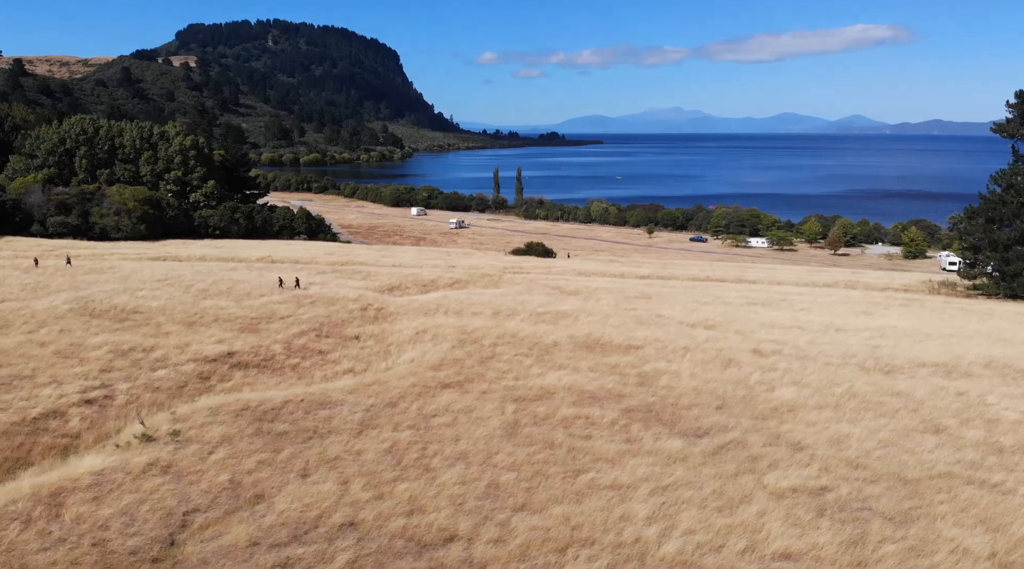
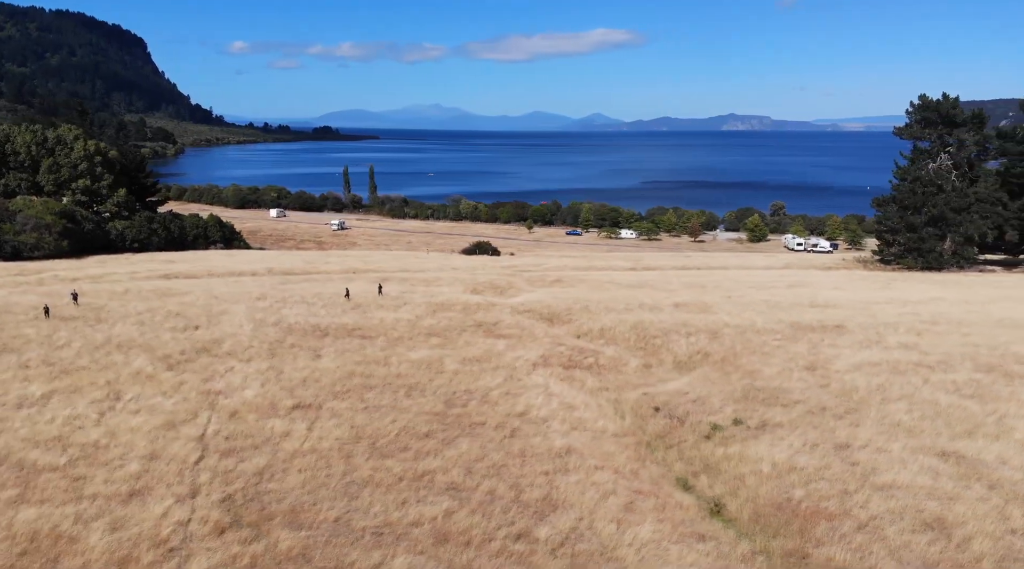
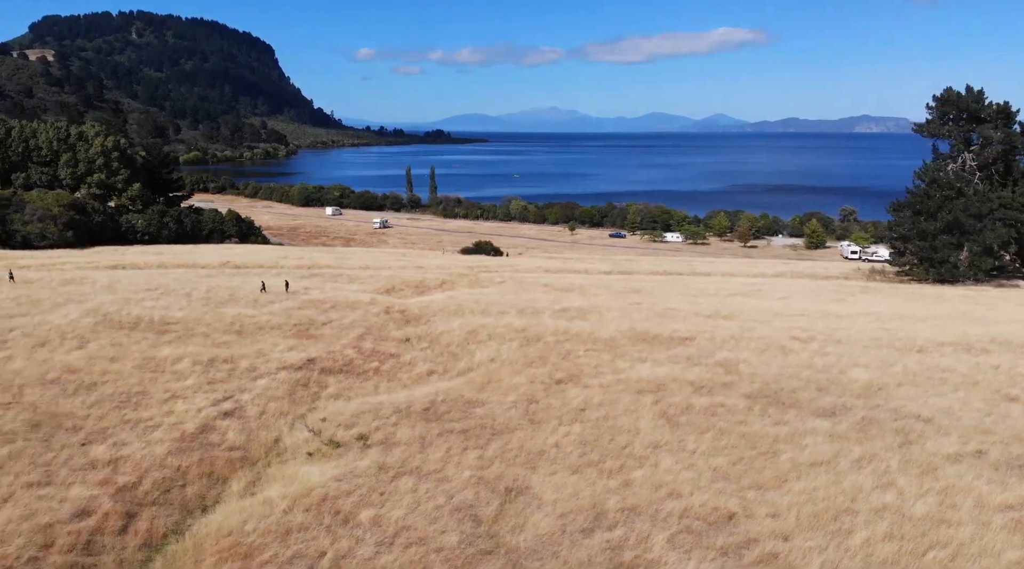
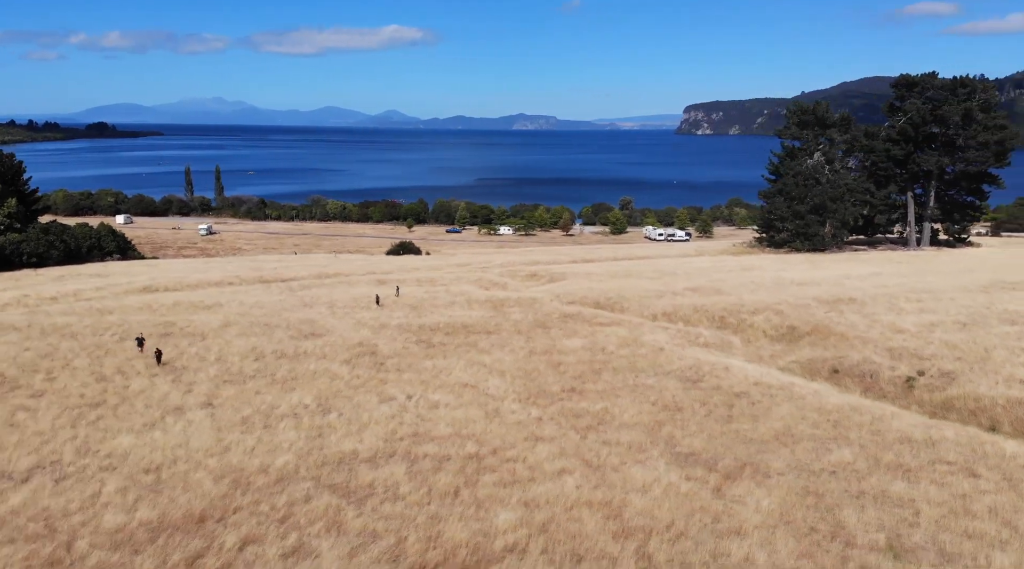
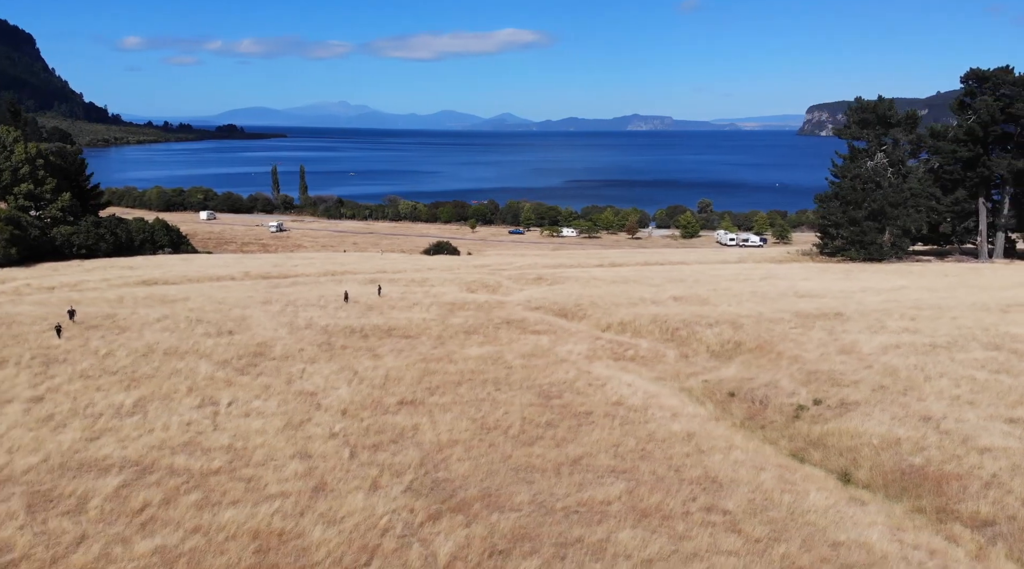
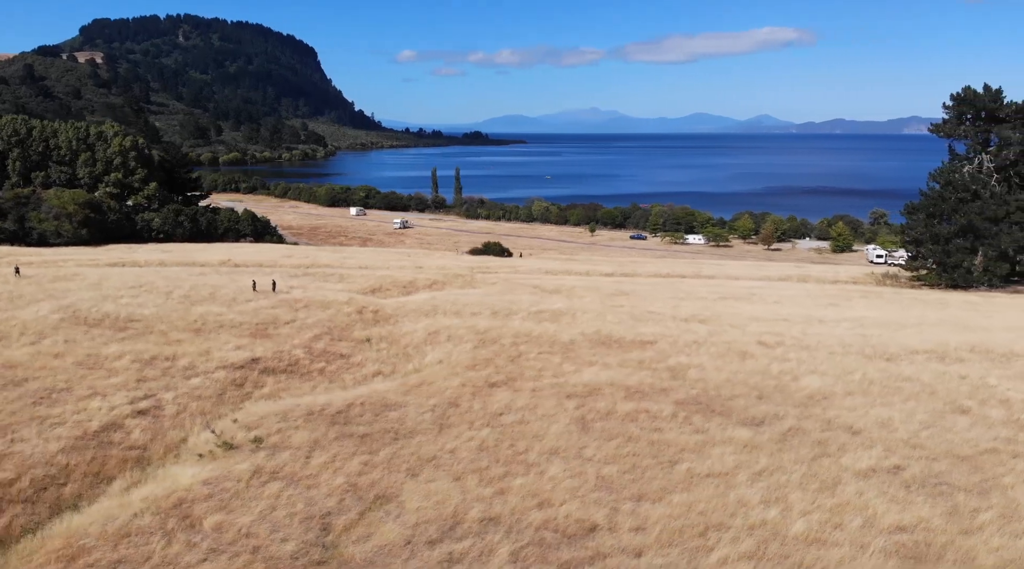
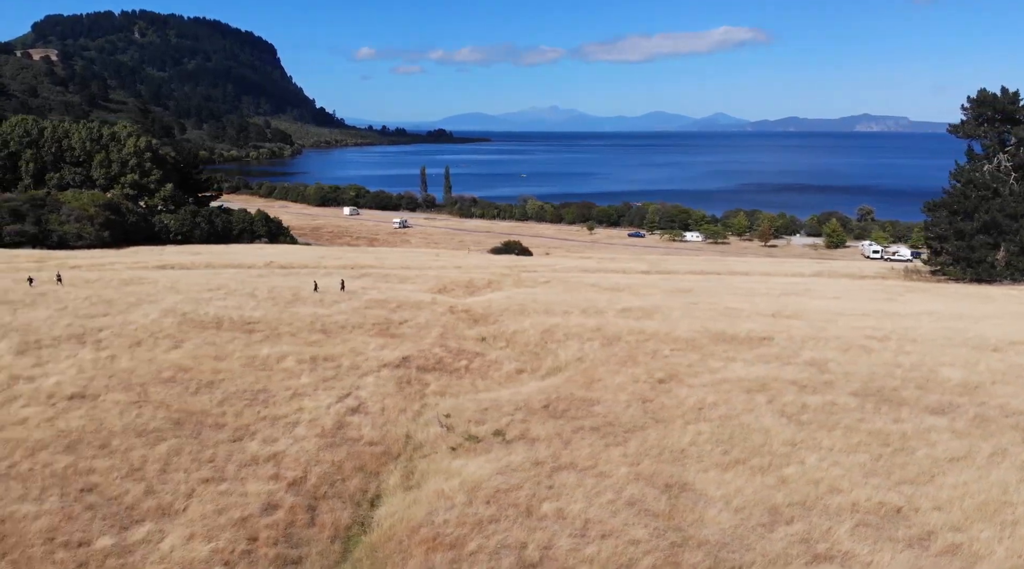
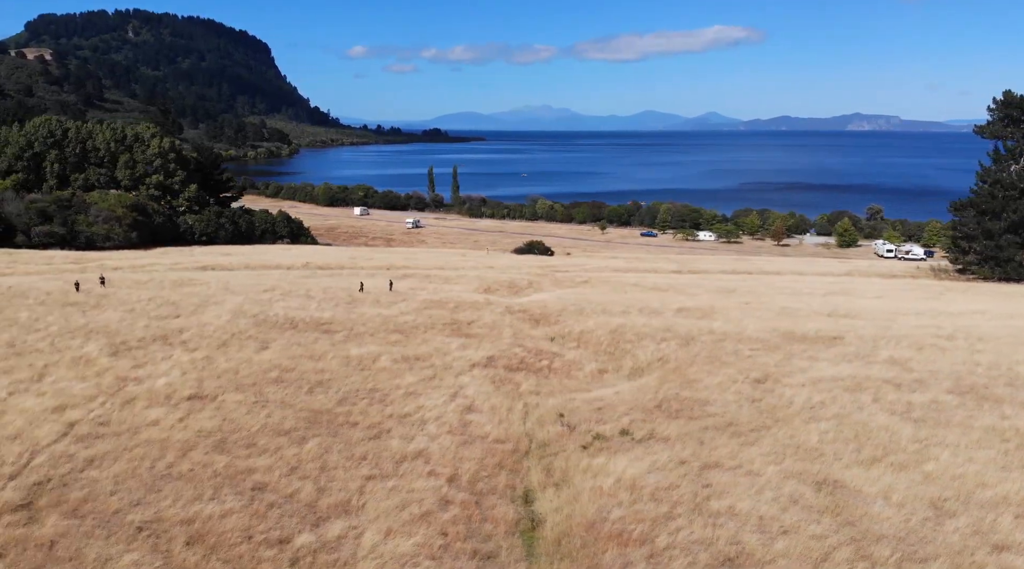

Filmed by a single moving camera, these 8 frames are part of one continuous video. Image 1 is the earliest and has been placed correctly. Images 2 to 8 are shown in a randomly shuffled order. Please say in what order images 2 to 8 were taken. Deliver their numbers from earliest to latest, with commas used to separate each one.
6, 3, 7, 8, 2, 5, 4
